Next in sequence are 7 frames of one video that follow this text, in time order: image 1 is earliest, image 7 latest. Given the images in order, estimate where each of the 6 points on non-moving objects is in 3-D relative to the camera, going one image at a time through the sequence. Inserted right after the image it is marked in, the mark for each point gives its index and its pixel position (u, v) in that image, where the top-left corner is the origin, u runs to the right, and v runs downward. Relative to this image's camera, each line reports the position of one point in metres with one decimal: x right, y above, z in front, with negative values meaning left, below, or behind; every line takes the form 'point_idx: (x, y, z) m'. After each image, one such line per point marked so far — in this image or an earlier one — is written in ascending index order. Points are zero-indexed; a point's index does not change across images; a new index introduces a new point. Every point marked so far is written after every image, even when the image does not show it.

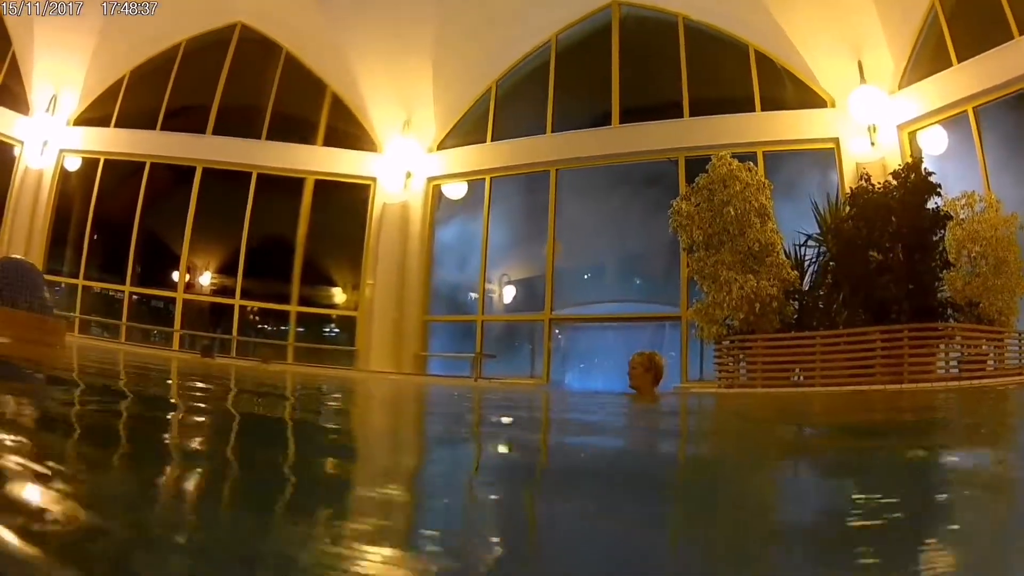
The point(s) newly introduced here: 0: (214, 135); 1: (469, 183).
0: (-4.2, +2.2, +8.9) m
1: (-0.6, +1.4, +8.4) m
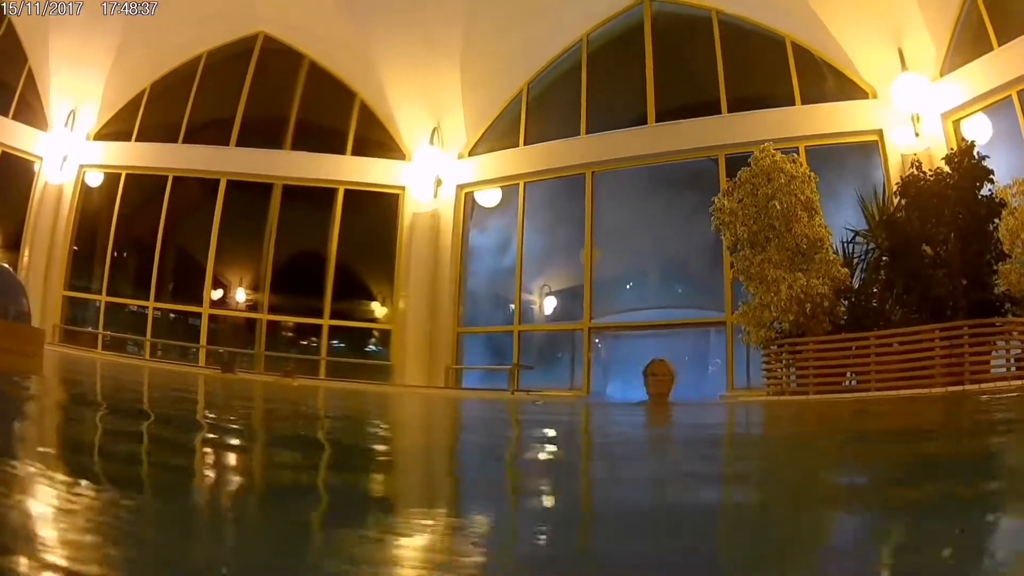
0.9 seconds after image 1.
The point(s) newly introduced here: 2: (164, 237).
0: (-3.8, +1.9, +8.9) m
1: (-0.1, +1.3, +8.2) m
2: (-4.8, +0.7, +9.2) m
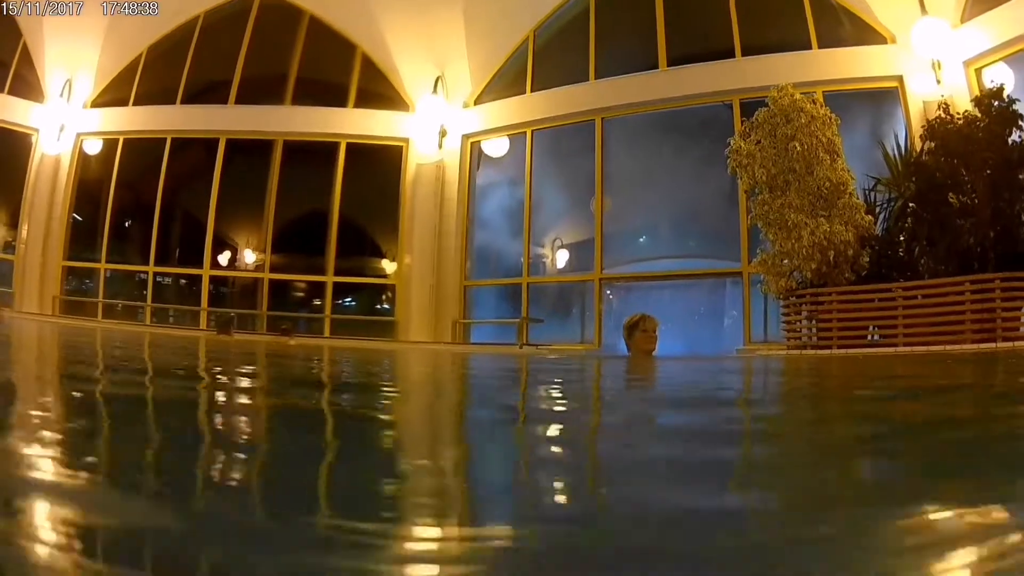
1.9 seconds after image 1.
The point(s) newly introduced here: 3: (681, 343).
0: (-3.7, +2.5, +8.7) m
1: (-0.1, +1.8, +7.9) m
2: (-4.7, +1.2, +9.0) m
3: (+1.8, -0.6, +6.8) m
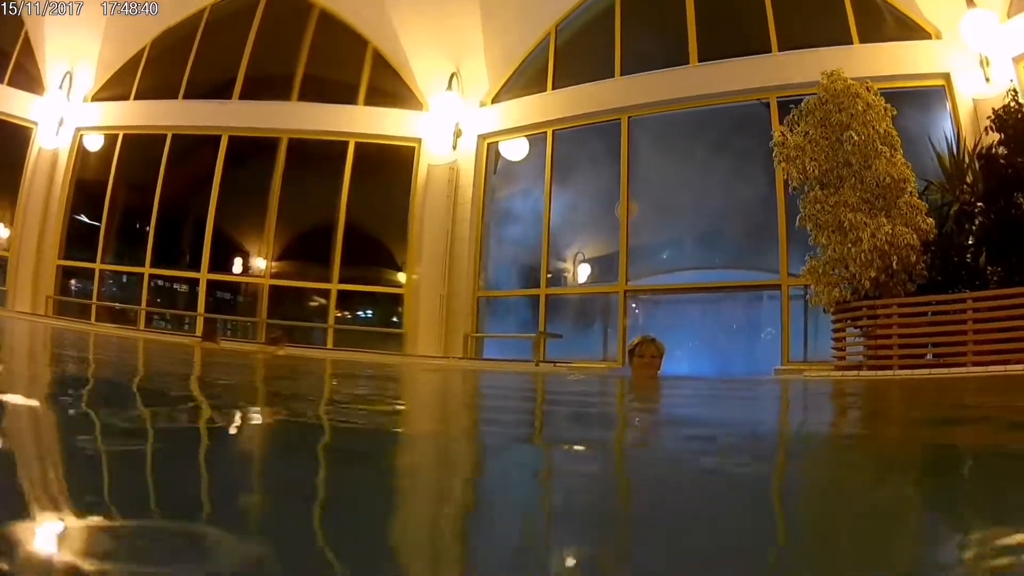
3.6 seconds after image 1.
0: (-3.4, +2.4, +8.4) m
1: (+0.2, +1.7, +7.5) m
2: (-4.5, +1.1, +8.7) m
3: (+2.0, -0.7, +6.3) m
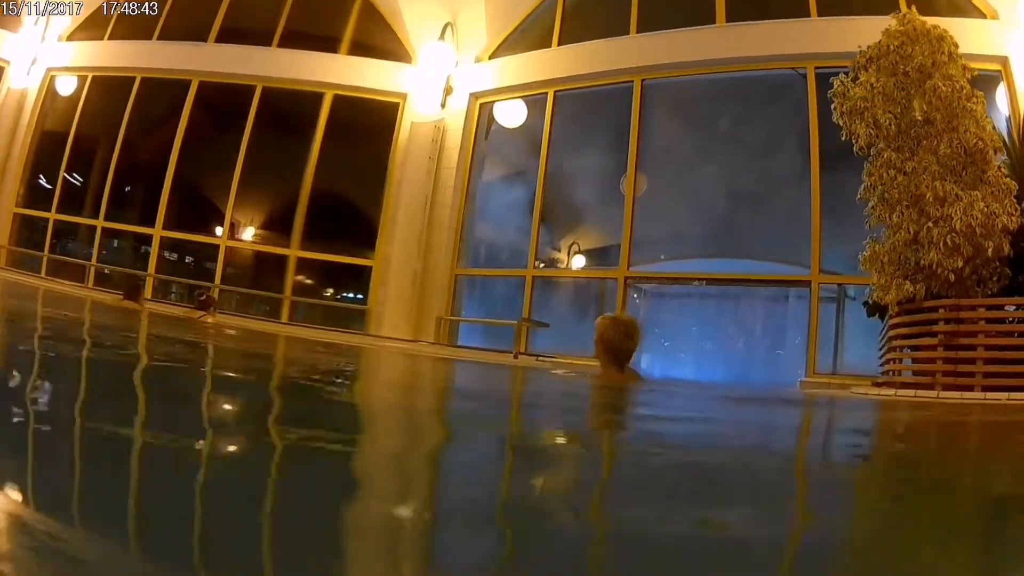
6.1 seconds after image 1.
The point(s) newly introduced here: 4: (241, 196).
0: (-3.4, +2.8, +7.6) m
1: (+0.2, +1.9, +6.8) m
2: (-4.5, +1.6, +8.0) m
3: (+1.8, -0.7, +5.6) m
4: (-3.1, +1.0, +7.5) m
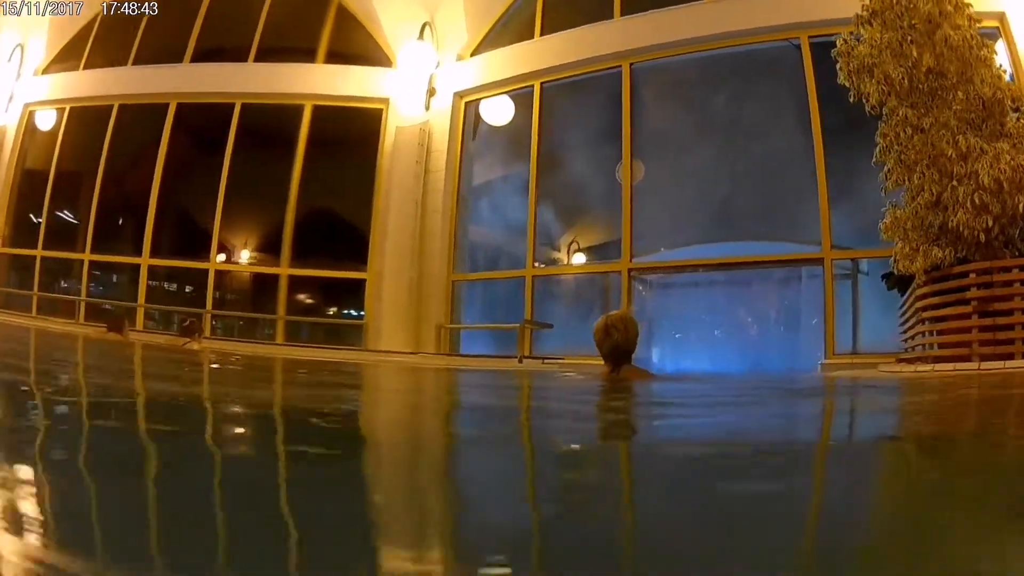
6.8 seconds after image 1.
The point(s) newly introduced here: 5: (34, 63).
0: (-3.6, +2.5, +7.5) m
1: (0.0, +1.8, +6.6) m
2: (-4.6, +1.2, +7.8) m
3: (+1.9, -0.6, +5.4) m
4: (-3.1, +0.8, +7.3) m
5: (-6.6, +3.1, +9.1) m
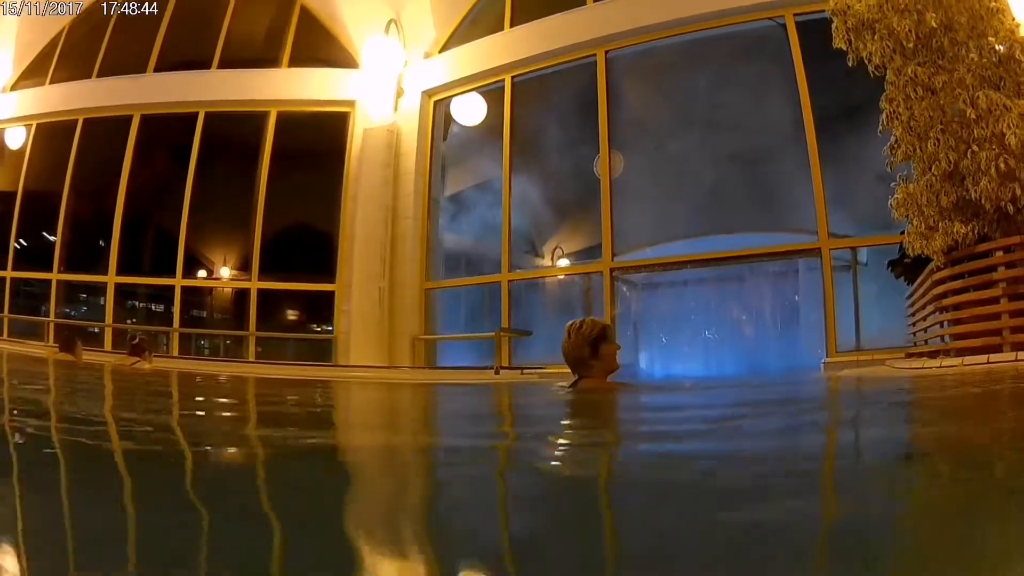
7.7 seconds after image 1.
0: (-3.8, +2.2, +7.2) m
1: (-0.2, +1.8, +6.4) m
2: (-4.8, +0.9, +7.5) m
3: (+1.7, -0.6, +5.1) m
4: (-3.3, +0.5, +7.0) m
5: (-6.9, +2.7, +8.7) m
